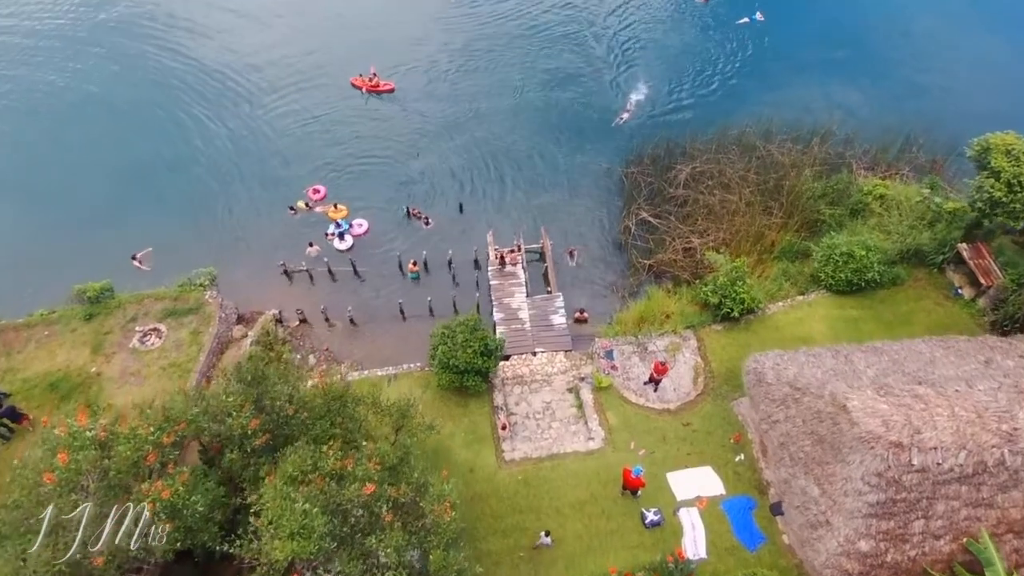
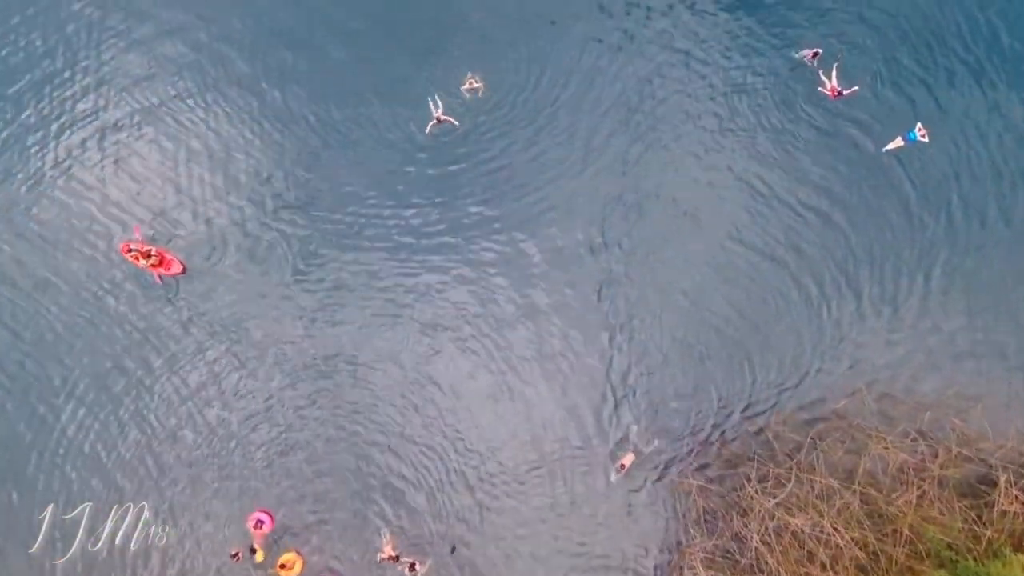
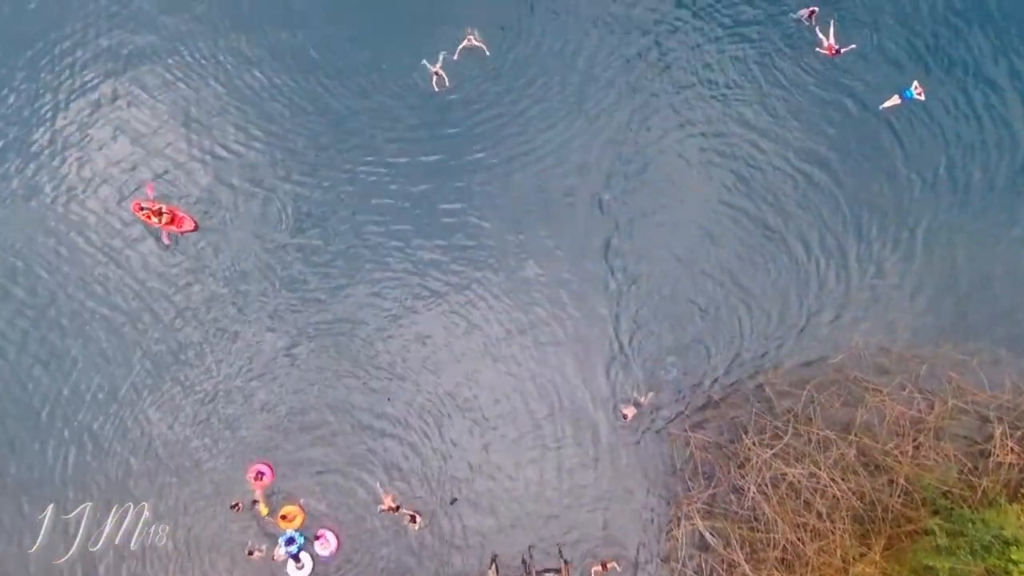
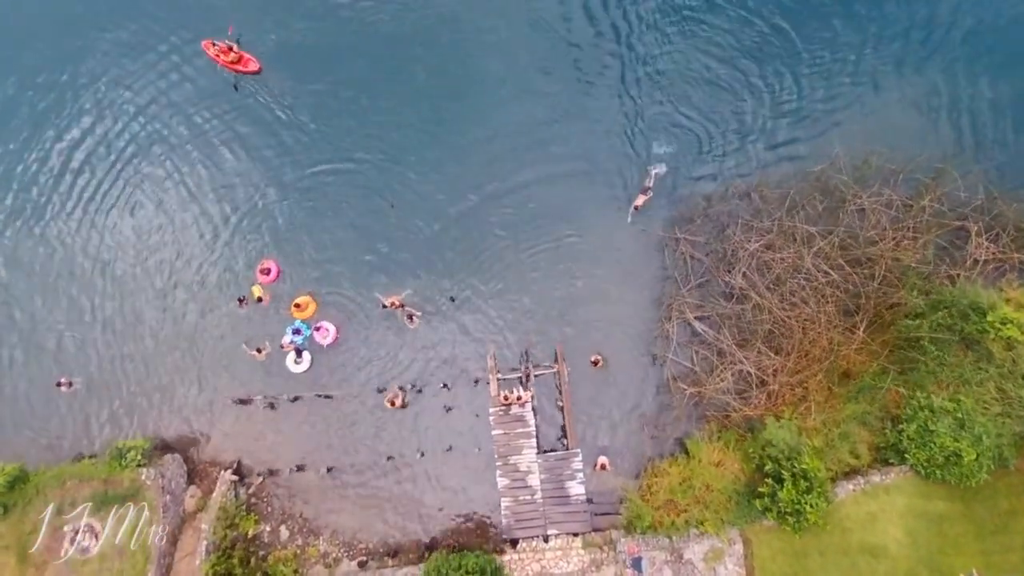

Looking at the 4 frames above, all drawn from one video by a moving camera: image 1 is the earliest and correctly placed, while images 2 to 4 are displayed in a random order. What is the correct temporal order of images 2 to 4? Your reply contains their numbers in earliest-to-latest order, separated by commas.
4, 3, 2
